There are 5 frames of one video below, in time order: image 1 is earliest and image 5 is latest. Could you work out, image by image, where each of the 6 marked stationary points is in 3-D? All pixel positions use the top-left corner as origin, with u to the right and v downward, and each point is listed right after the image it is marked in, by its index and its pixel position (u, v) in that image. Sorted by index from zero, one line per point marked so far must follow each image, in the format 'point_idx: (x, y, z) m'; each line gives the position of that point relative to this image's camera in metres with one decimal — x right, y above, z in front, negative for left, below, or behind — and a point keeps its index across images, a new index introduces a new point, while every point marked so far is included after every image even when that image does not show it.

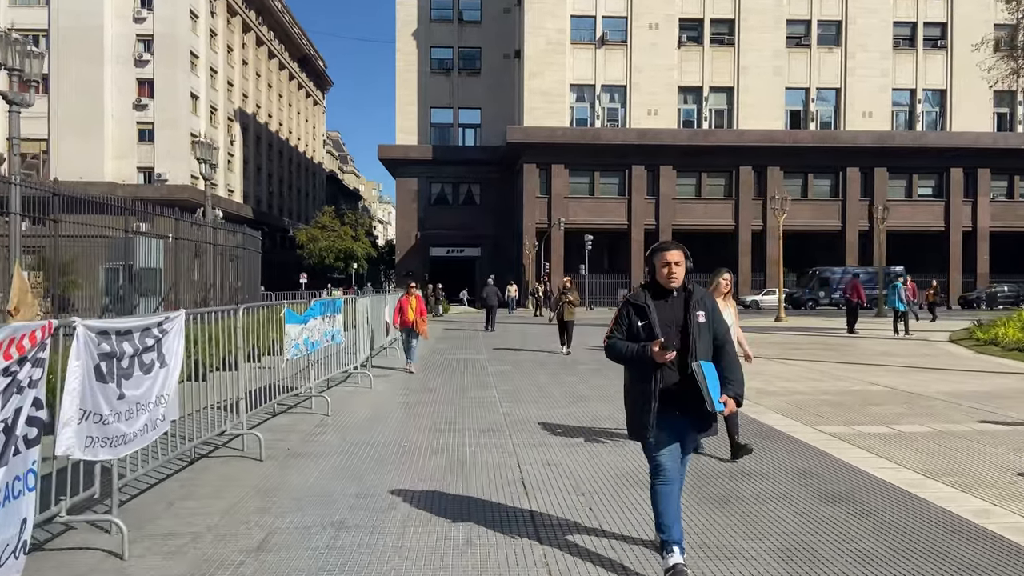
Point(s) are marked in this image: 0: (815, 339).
0: (+6.8, -1.2, +18.2) m
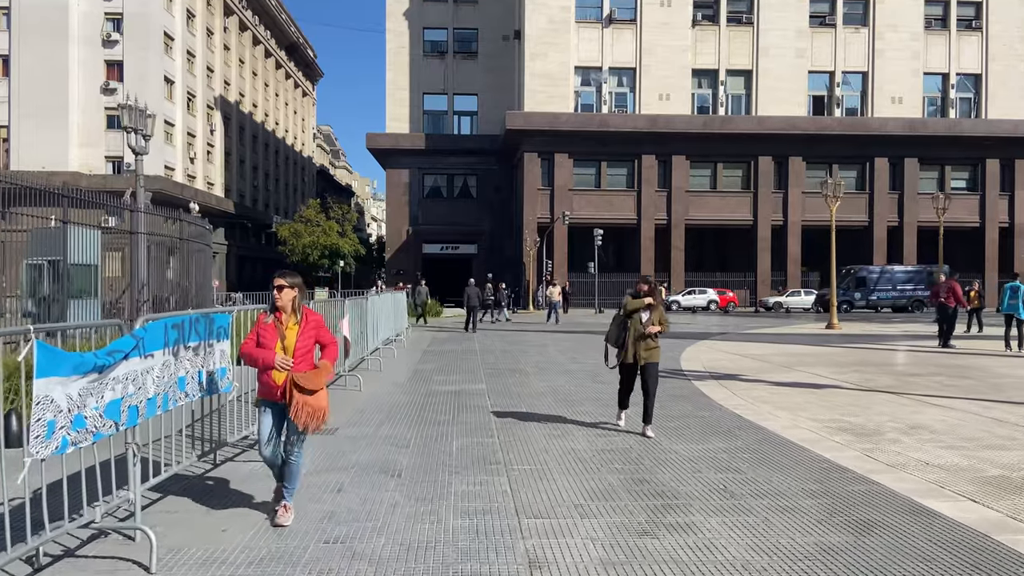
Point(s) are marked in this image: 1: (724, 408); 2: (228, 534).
0: (+6.9, -1.2, +13.9) m
1: (+2.3, -1.3, +8.6) m
2: (-1.5, -1.3, +4.4) m
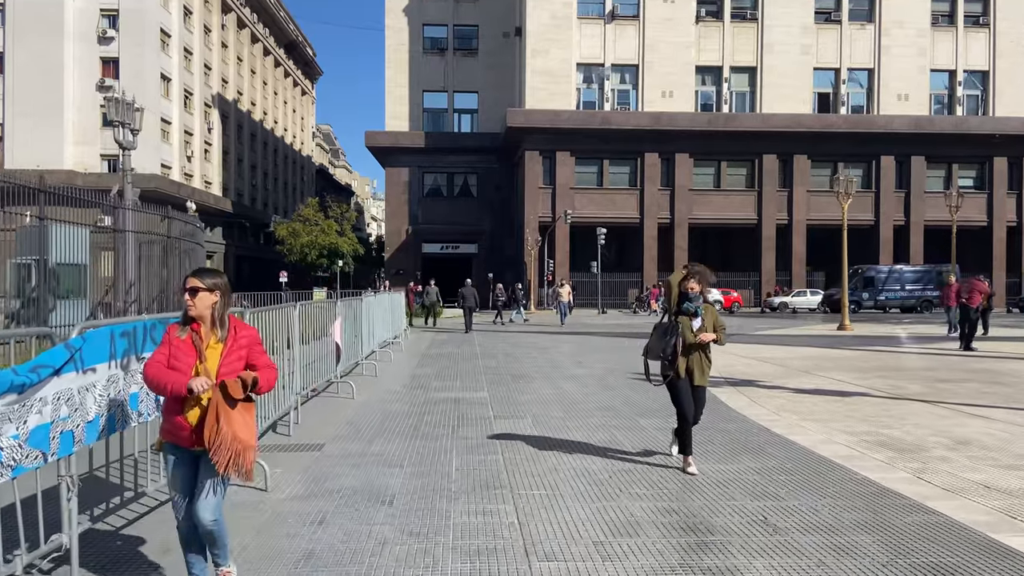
0: (+7.0, -1.2, +13.2) m
1: (+2.3, -1.3, +7.9) m
2: (-1.5, -1.3, +3.7) m
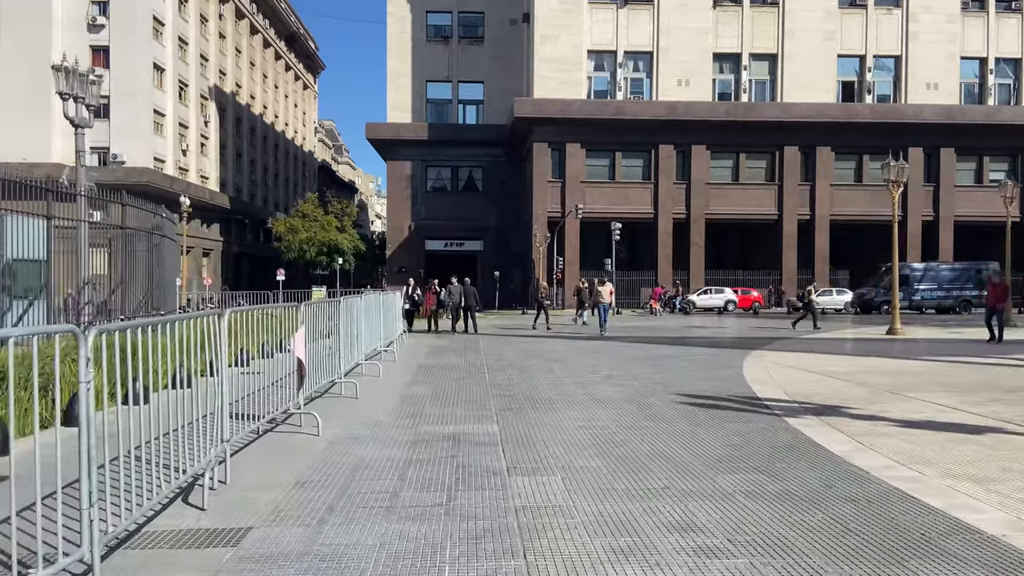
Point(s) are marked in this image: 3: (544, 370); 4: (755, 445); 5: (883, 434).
0: (+7.1, -1.2, +10.7) m
1: (+2.5, -1.3, +5.5) m
2: (-1.4, -1.3, +1.3) m
3: (+0.5, -1.2, +12.3) m
4: (+2.0, -1.3, +6.7) m
5: (+3.3, -1.3, +7.3) m
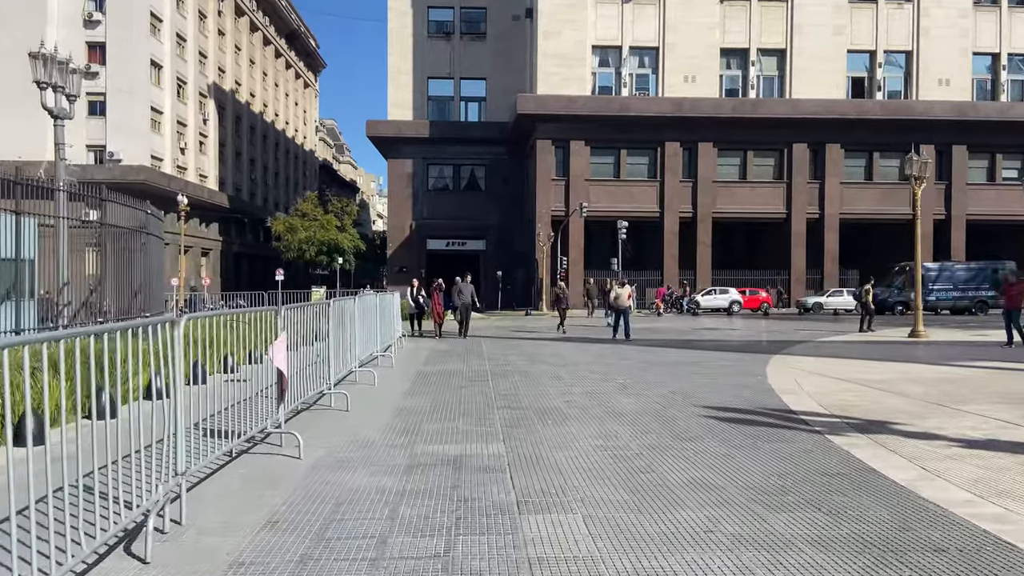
0: (+7.2, -1.2, +9.8) m
1: (+2.5, -1.3, +4.6) m
2: (-1.3, -1.4, +0.4) m
3: (+0.6, -1.3, +11.4) m
4: (+2.1, -1.3, +5.8) m
5: (+3.4, -1.3, +6.4) m
